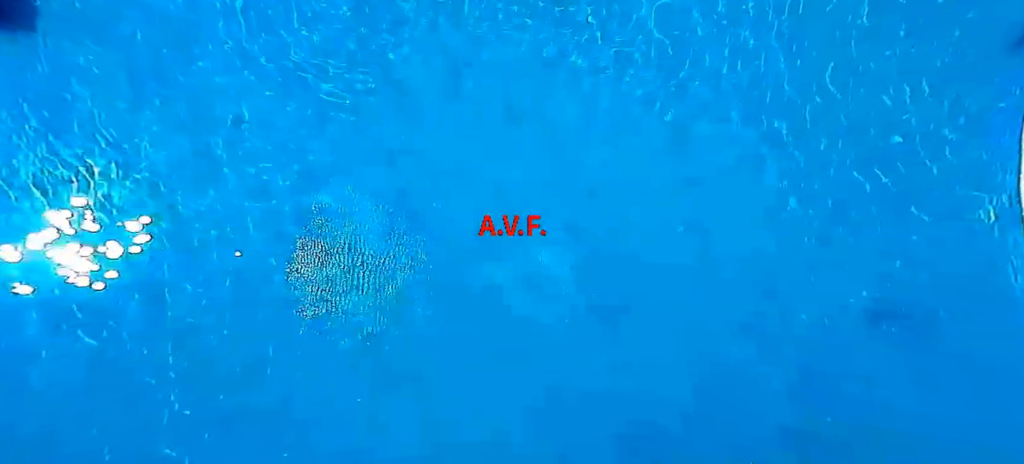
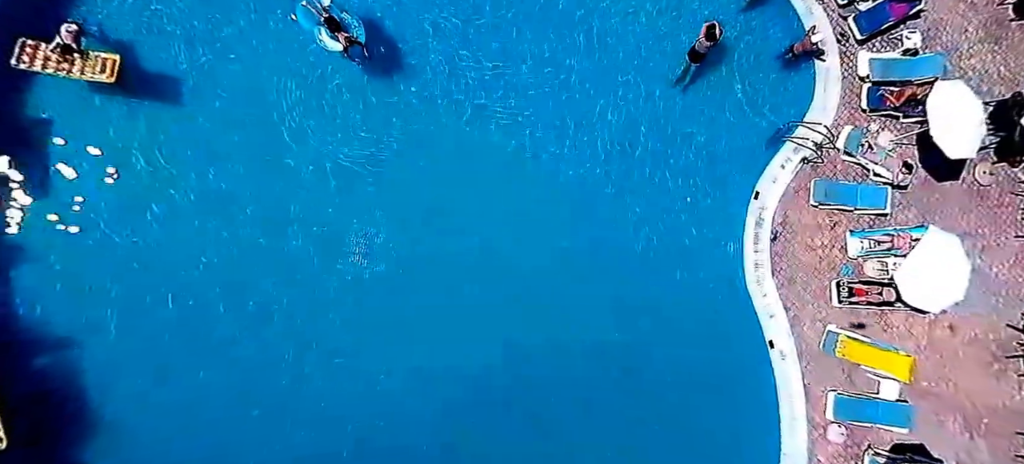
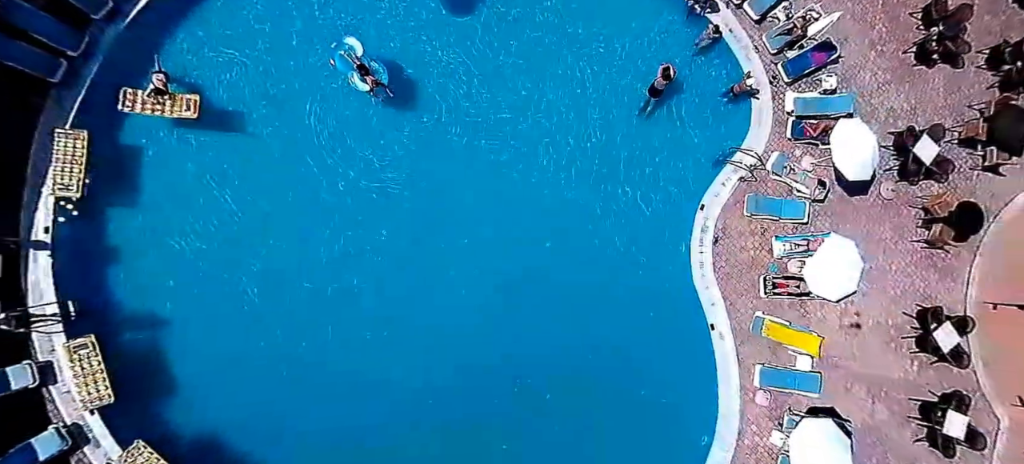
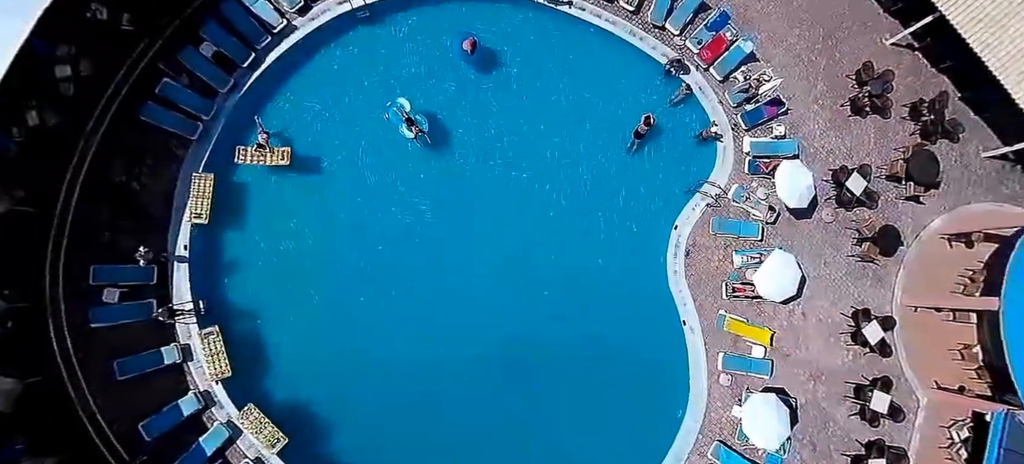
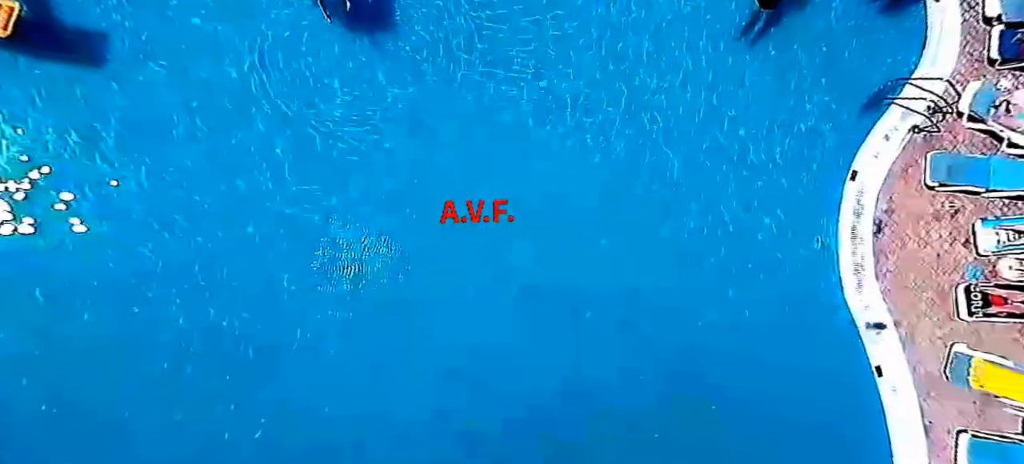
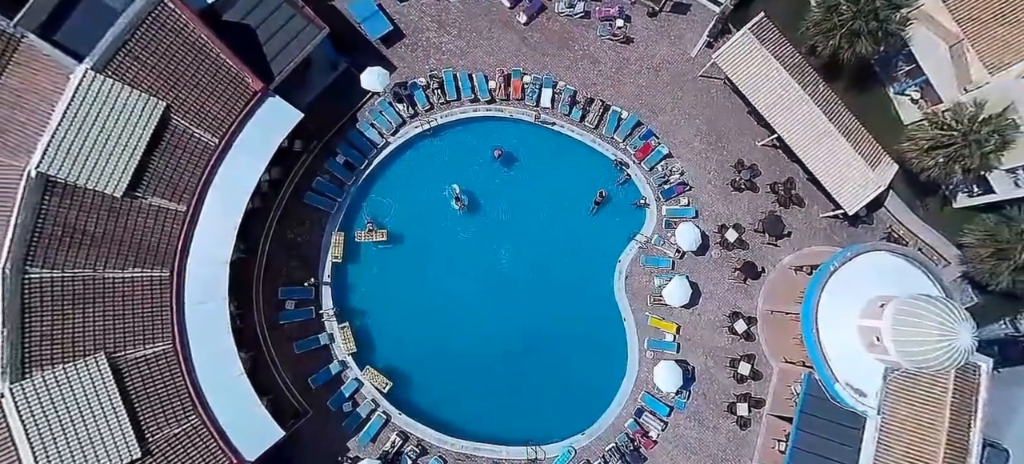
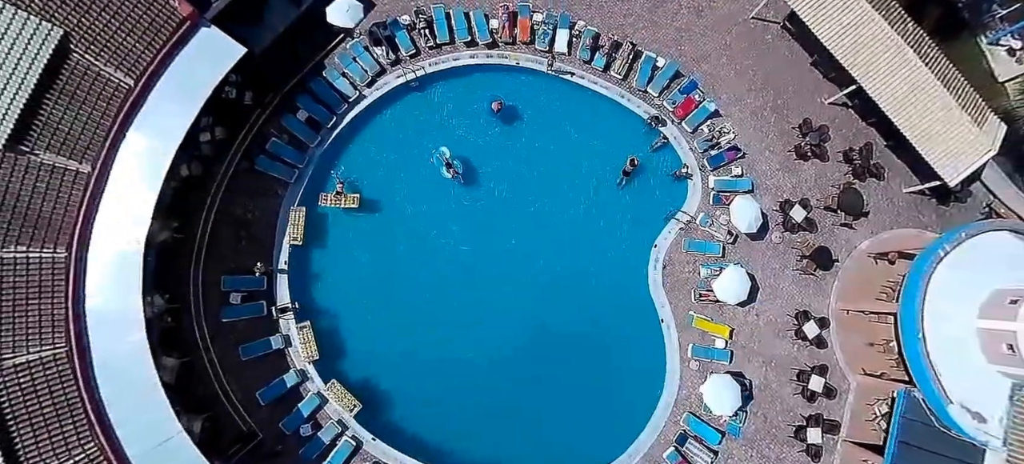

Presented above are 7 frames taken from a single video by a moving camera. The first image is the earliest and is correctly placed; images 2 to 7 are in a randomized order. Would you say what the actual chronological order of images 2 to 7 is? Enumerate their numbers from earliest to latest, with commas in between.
5, 2, 3, 4, 7, 6
